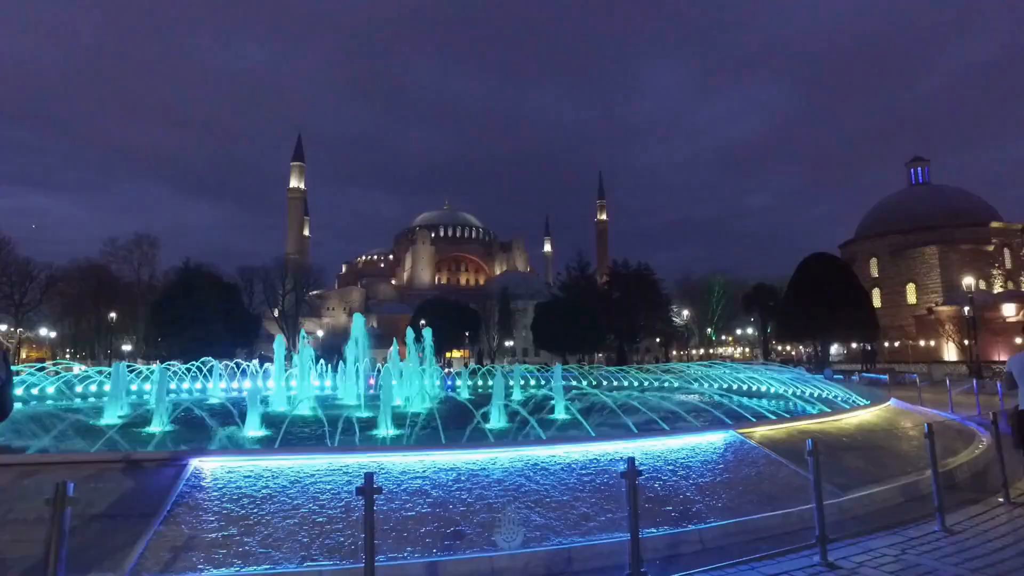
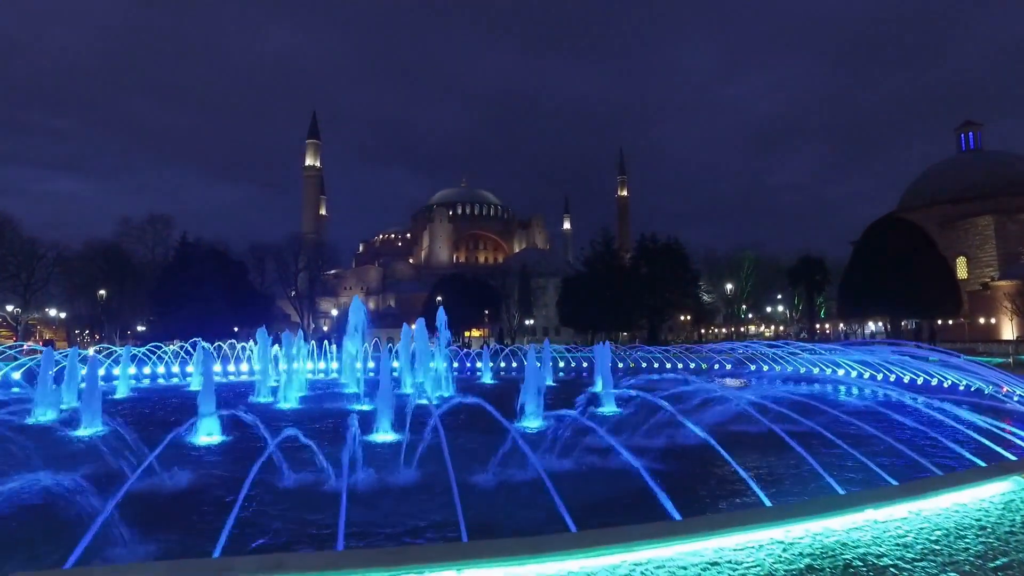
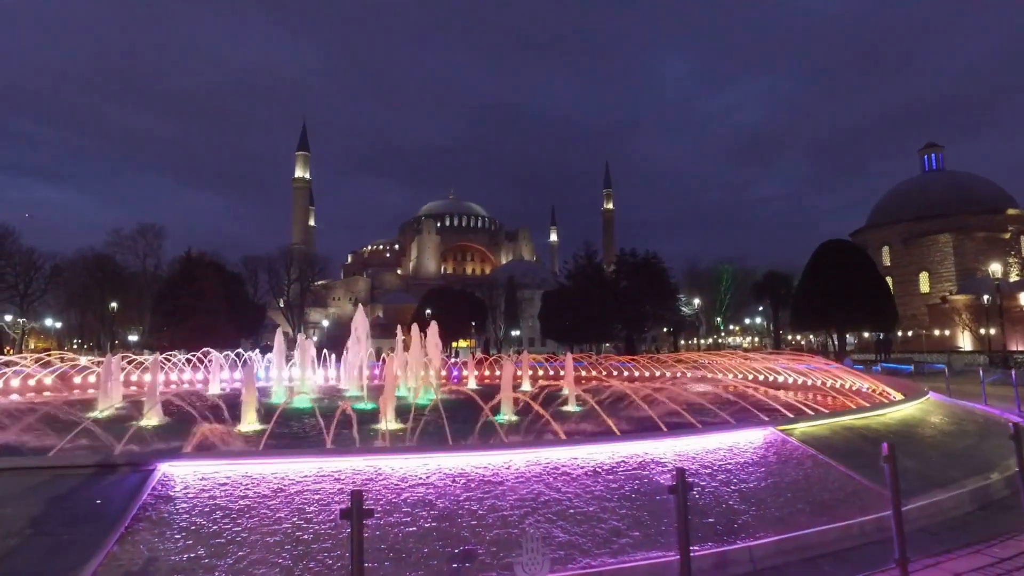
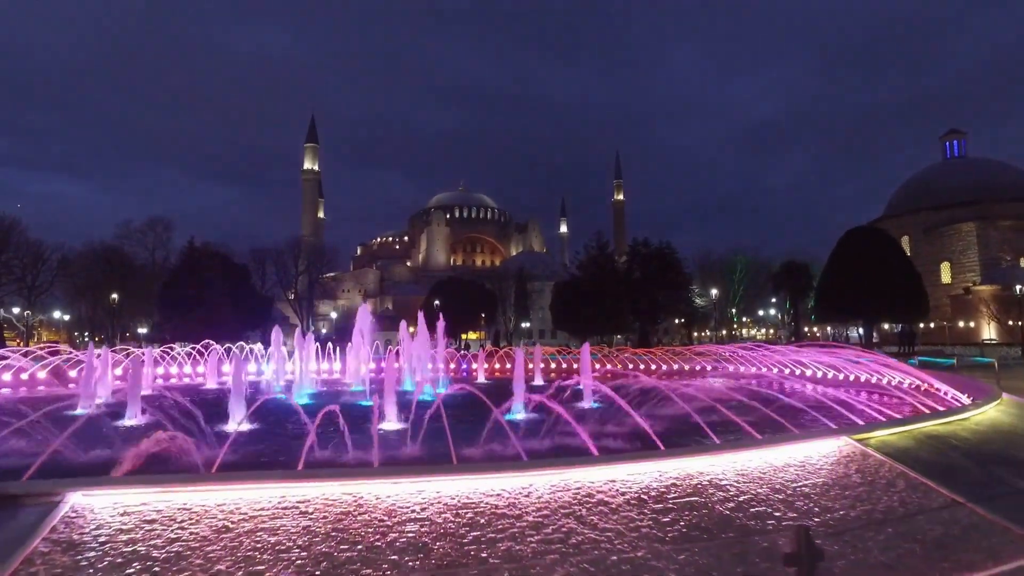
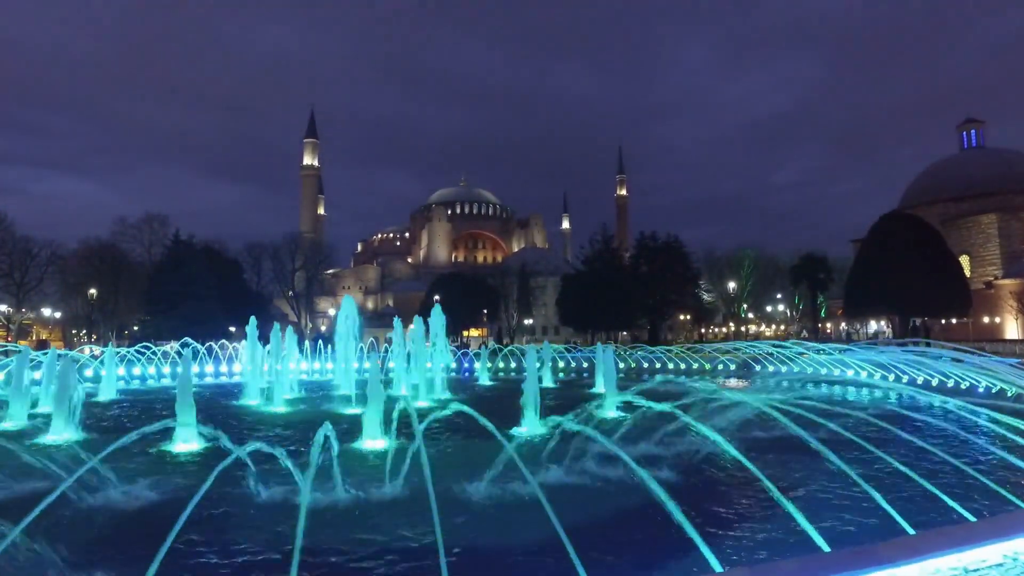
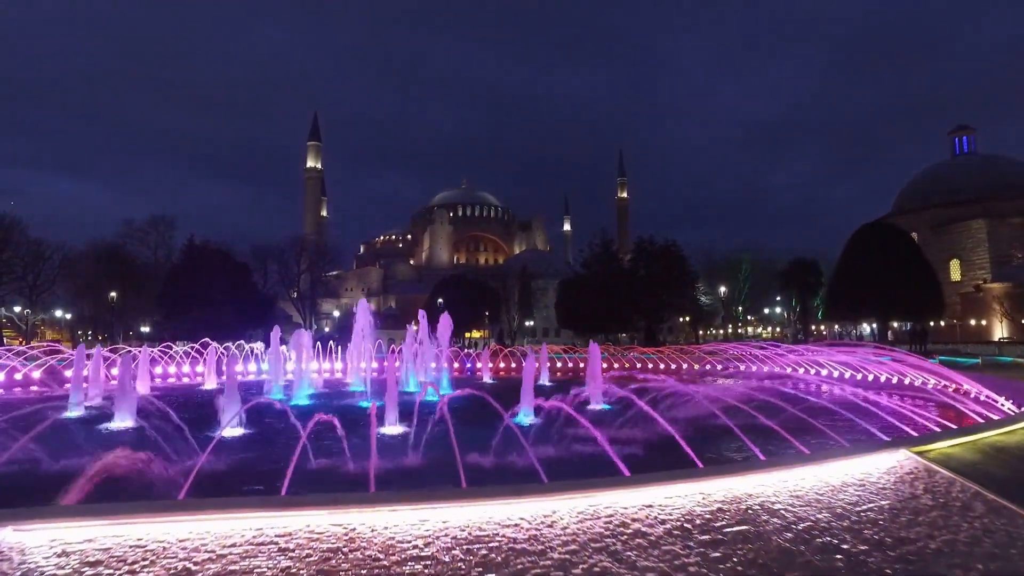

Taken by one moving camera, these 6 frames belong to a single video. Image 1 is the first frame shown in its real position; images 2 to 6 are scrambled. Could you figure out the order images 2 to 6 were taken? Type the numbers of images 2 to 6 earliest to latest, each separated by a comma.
3, 4, 6, 2, 5
